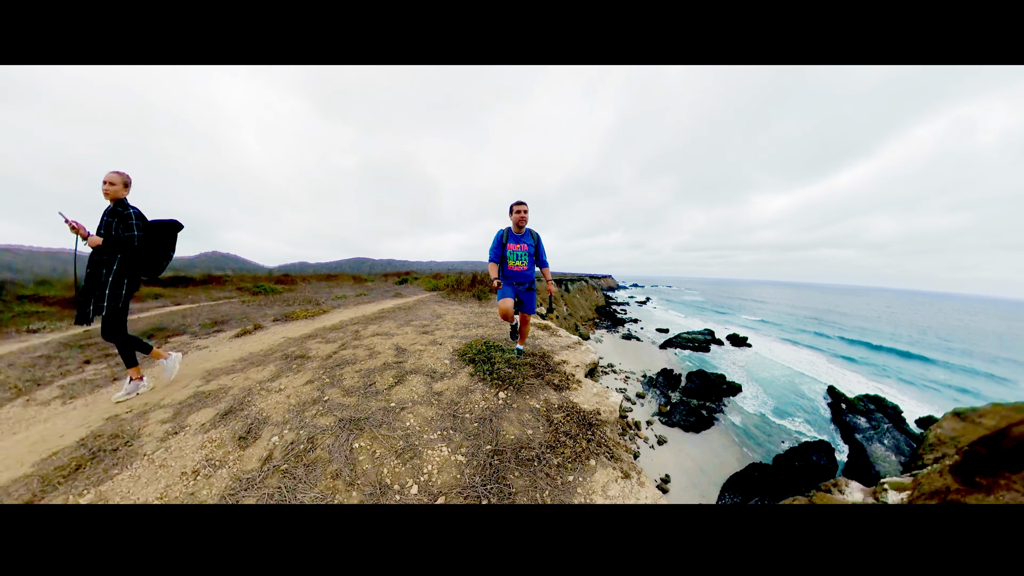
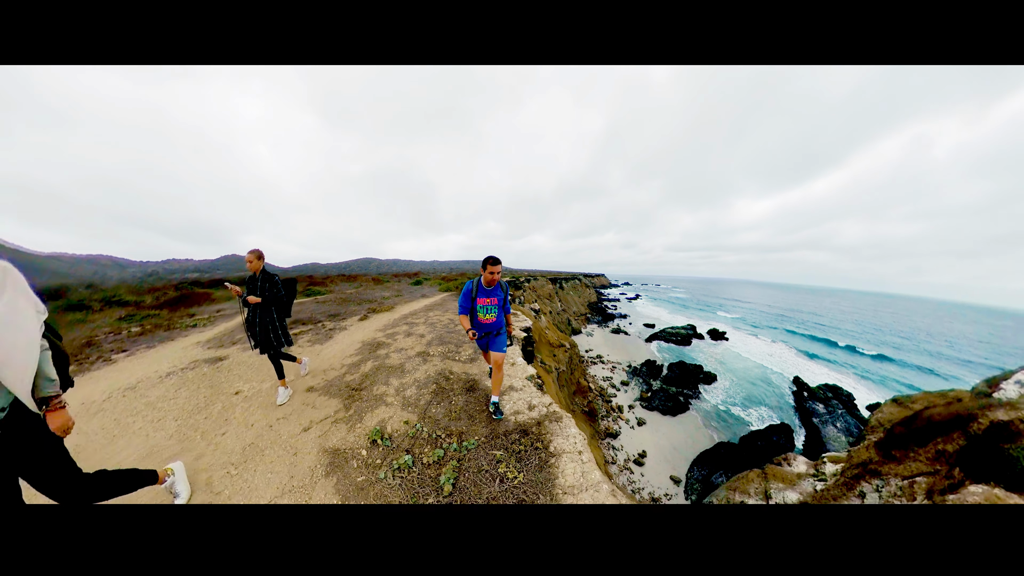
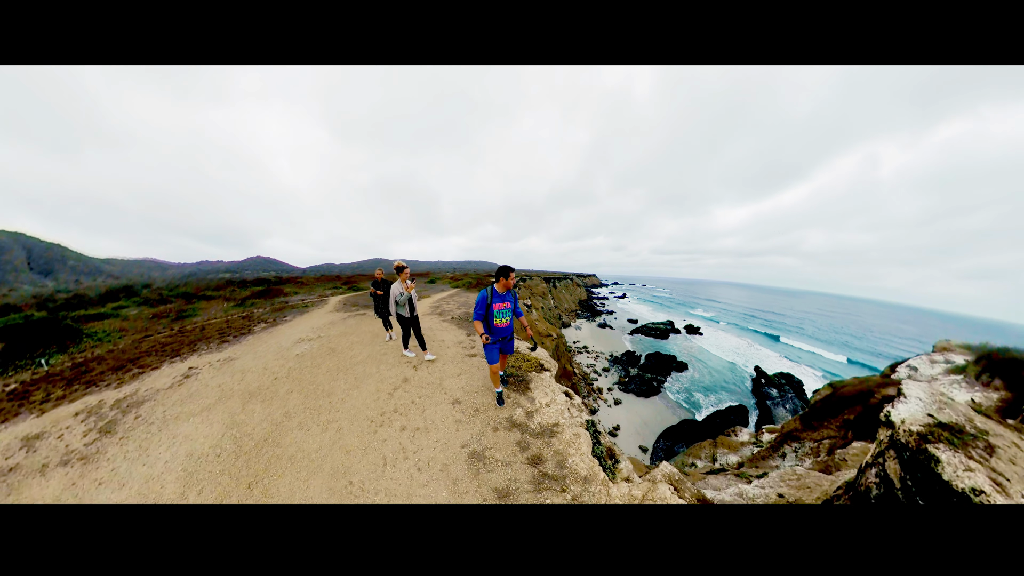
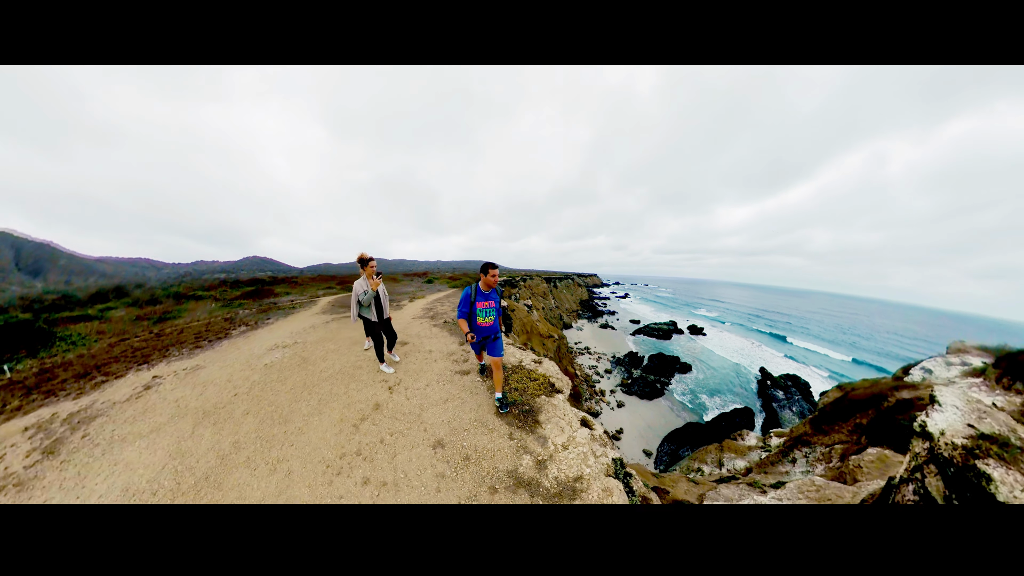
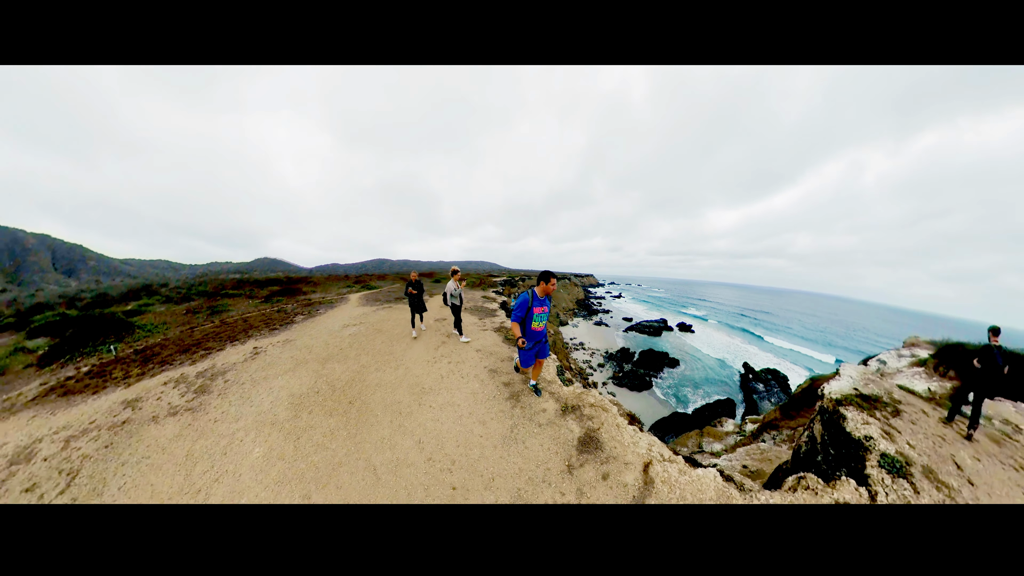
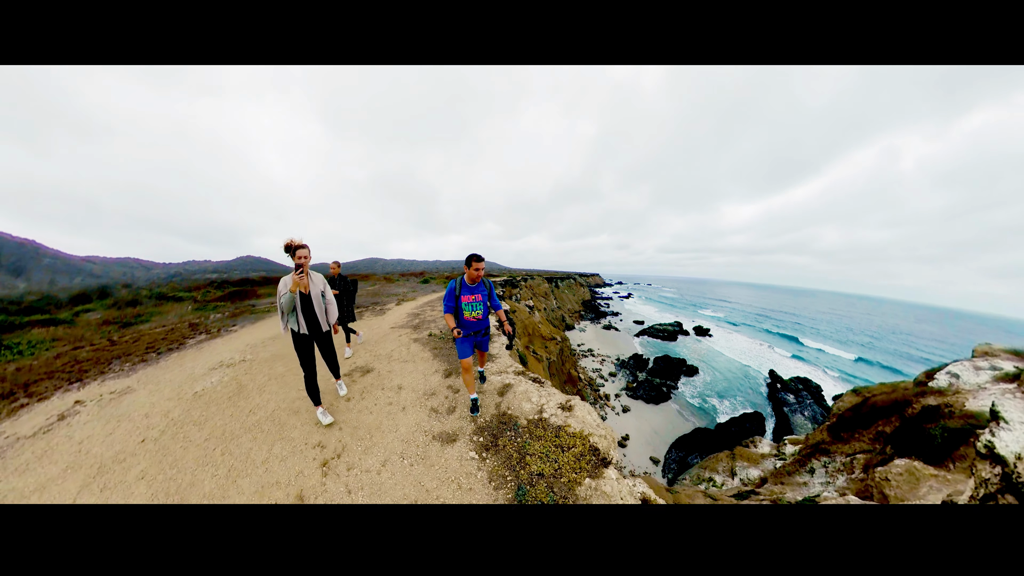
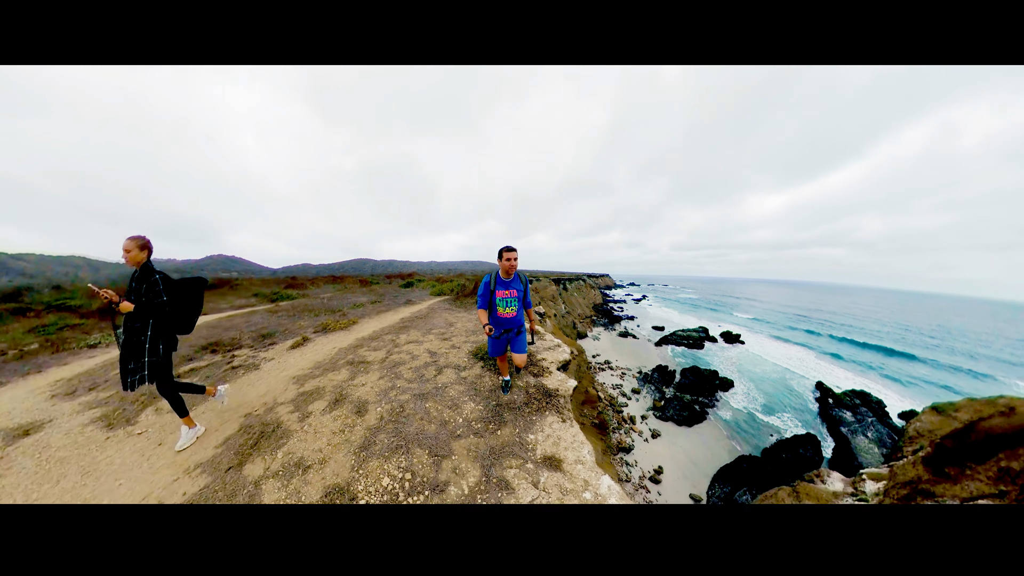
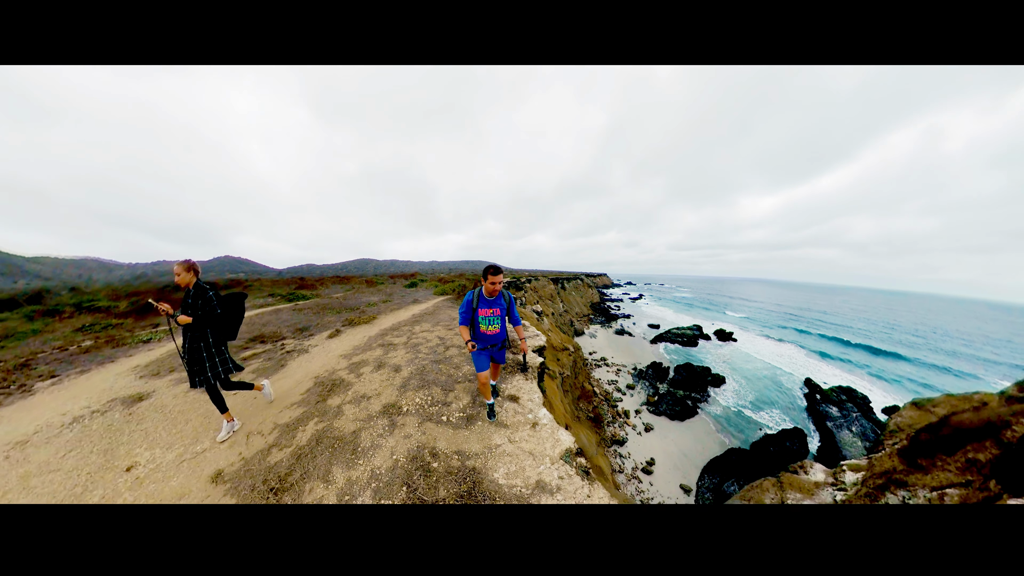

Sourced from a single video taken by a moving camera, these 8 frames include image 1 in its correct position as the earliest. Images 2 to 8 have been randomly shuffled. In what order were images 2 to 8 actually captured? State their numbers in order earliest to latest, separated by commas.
7, 8, 2, 6, 4, 3, 5
